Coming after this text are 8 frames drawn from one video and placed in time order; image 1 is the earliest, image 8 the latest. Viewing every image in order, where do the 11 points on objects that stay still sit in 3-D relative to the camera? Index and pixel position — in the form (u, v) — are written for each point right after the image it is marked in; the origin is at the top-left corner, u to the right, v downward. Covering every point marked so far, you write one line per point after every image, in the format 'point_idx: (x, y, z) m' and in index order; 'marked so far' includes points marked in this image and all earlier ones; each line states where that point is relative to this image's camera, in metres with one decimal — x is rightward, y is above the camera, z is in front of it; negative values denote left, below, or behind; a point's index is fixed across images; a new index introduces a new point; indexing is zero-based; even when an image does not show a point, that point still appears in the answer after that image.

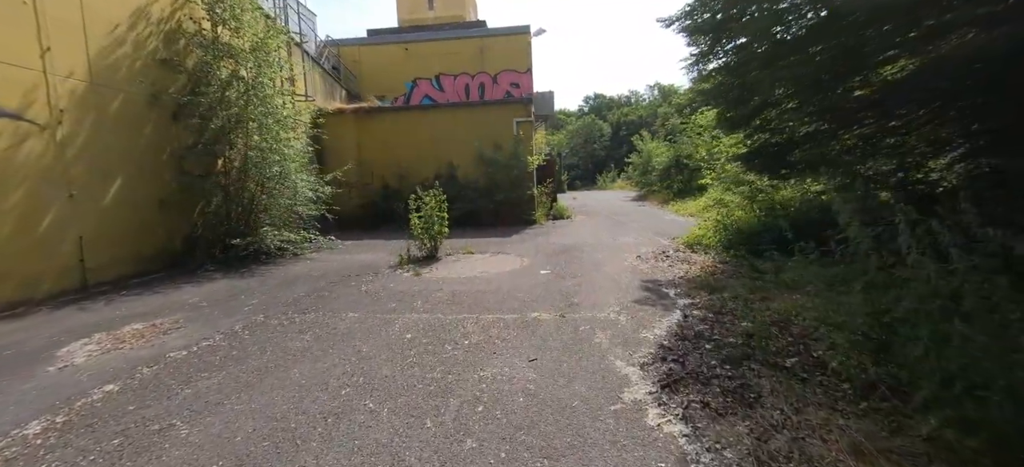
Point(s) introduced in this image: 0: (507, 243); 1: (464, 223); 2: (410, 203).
0: (-0.2, -0.3, +9.7) m
1: (-1.7, +0.4, +14.0) m
2: (-2.1, +0.6, +8.3) m
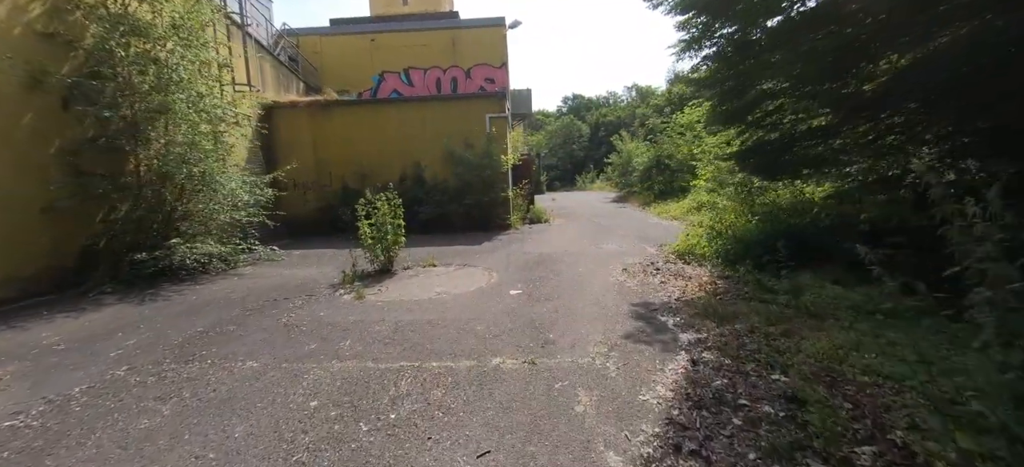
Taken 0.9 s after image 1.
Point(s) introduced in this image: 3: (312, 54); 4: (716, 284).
0: (-0.8, -0.5, +8.6) m
1: (-2.6, +0.2, +12.8) m
2: (-2.7, +0.4, +7.0) m
3: (-9.4, +8.4, +18.9) m
4: (+2.8, -0.7, +5.5) m
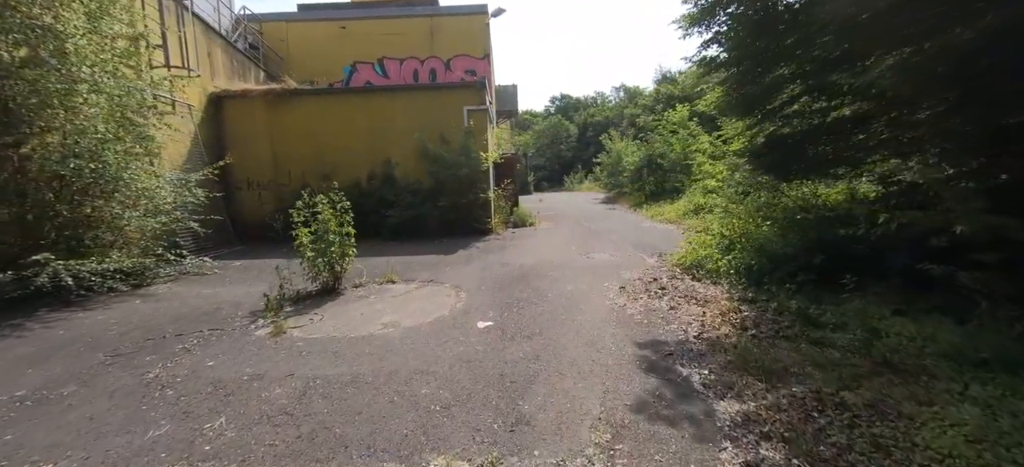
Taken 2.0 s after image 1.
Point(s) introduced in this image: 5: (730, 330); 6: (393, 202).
0: (-1.2, -0.6, +7.3) m
1: (-3.1, 0.0, +11.4) m
2: (-3.0, +0.3, +5.7) m
3: (-10.2, +8.3, +17.4) m
4: (+2.5, -0.9, +4.3) m
5: (+2.1, -0.9, +3.9) m
6: (-3.4, +0.9, +11.4) m
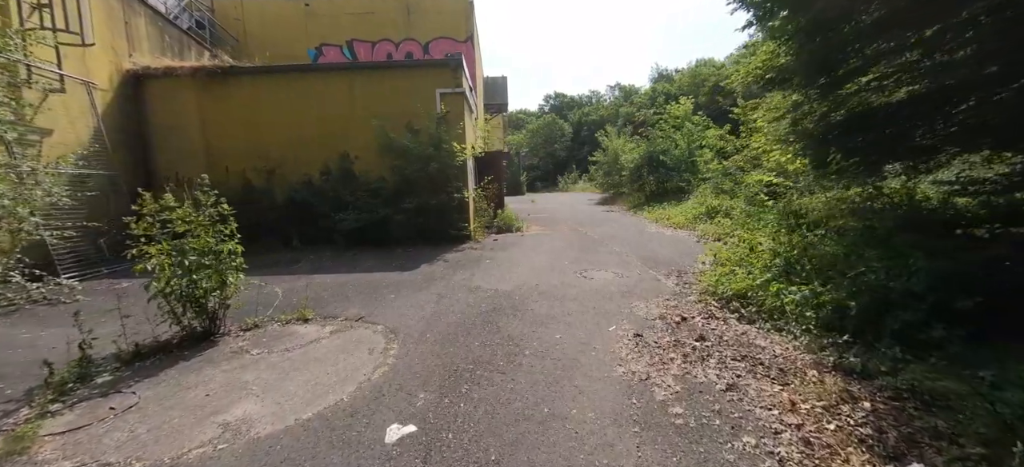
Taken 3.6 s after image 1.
0: (-1.6, -0.8, +5.3) m
1: (-3.6, -0.2, +9.4) m
2: (-3.4, +0.1, +3.7) m
3: (-10.7, +8.1, +15.3) m
4: (+2.1, -1.0, +2.4) m
5: (+1.8, -1.1, +2.0) m
6: (-3.8, +0.7, +9.4) m
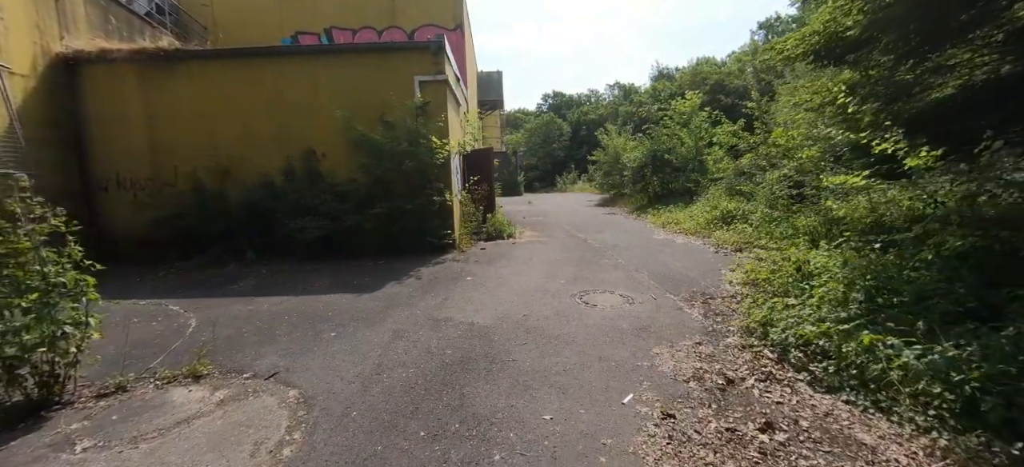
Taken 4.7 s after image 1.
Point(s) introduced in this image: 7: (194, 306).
0: (-1.8, -1.0, +4.1) m
1: (-3.8, -0.4, +8.1) m
2: (-3.6, -0.1, +2.4) m
3: (-10.9, +7.9, +14.0) m
4: (+1.9, -1.2, +1.2) m
5: (+1.6, -1.3, +0.8) m
6: (-4.0, +0.5, +8.1) m
7: (-4.1, -0.9, +5.1) m
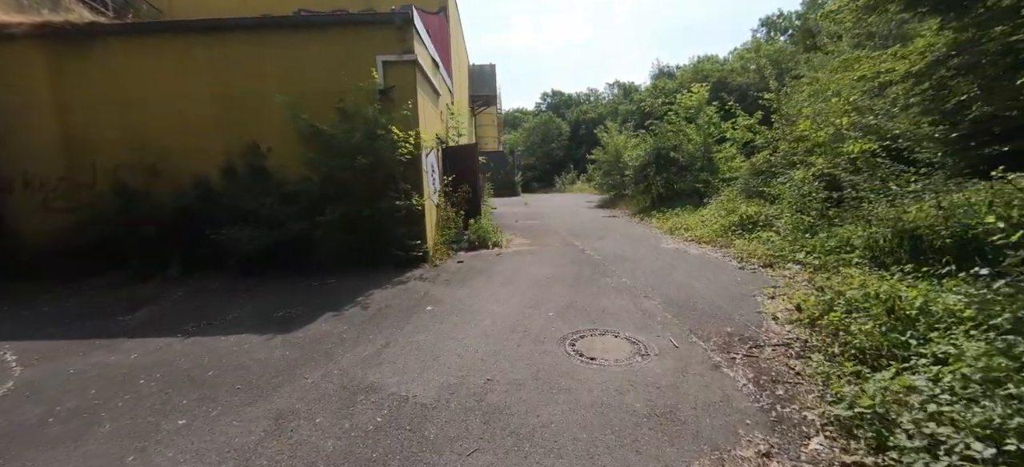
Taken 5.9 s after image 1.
0: (-2.1, -1.2, +2.6) m
1: (-4.1, -0.6, +6.7) m
2: (-3.9, -0.3, +1.0) m
3: (-11.3, +7.7, +12.6) m
4: (+1.6, -1.4, -0.2) m
5: (+1.3, -1.5, -0.6) m
6: (-4.4, +0.3, +6.7) m
7: (-4.4, -1.1, +3.7) m
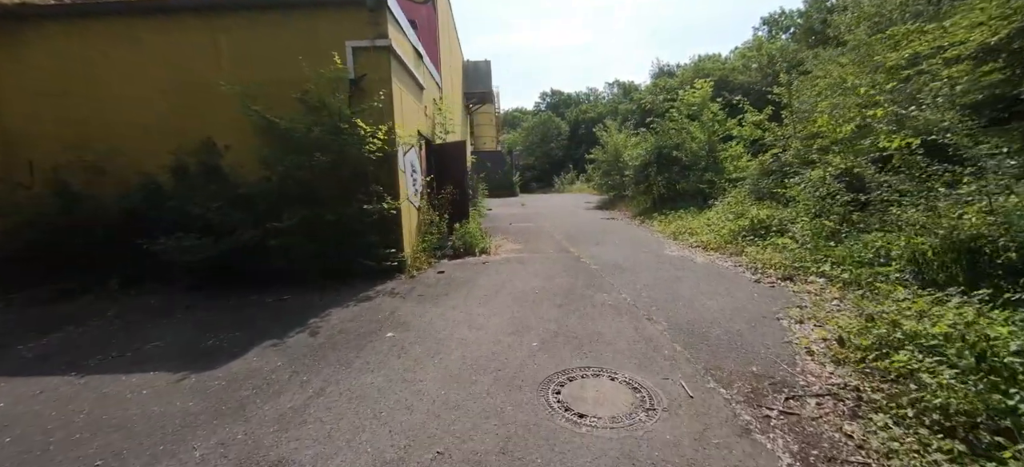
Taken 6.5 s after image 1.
0: (-2.4, -1.3, +1.9) m
1: (-4.3, -0.7, +6.0) m
2: (-4.2, -0.4, +0.2) m
3: (-11.5, +7.6, +11.8) m
4: (+1.4, -1.5, -1.0) m
5: (+1.0, -1.6, -1.4) m
6: (-4.6, +0.2, +5.9) m
7: (-4.6, -1.2, +3.0) m
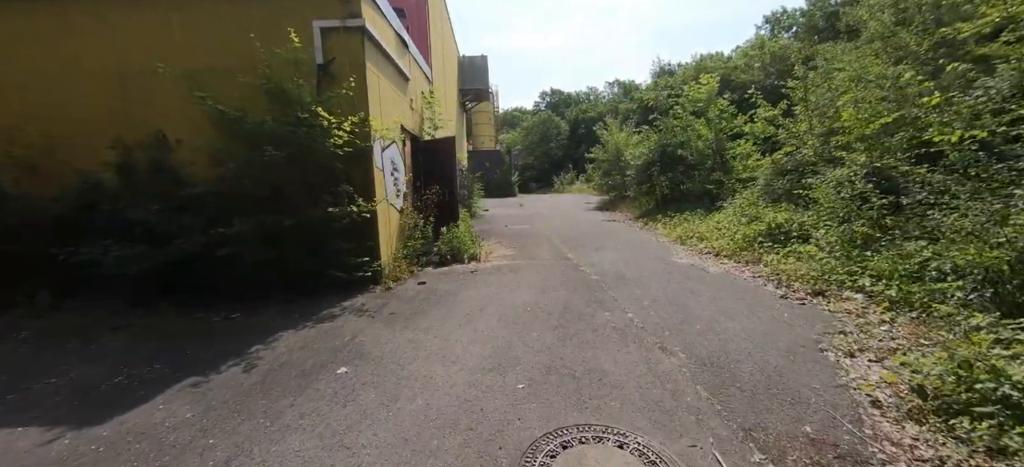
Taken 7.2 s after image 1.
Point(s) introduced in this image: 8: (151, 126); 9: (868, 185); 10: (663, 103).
0: (-2.5, -1.4, +1.1) m
1: (-4.5, -0.7, +5.2) m
2: (-4.3, -0.5, -0.5) m
3: (-11.6, +7.5, +11.0) m
4: (+1.2, -1.6, -1.8) m
5: (+0.9, -1.7, -2.2) m
6: (-4.7, +0.1, +5.2) m
7: (-4.7, -1.3, +2.2) m
8: (-5.2, +1.5, +5.7) m
9: (+5.6, +0.8, +6.4) m
10: (+7.0, +6.0, +18.5) m
